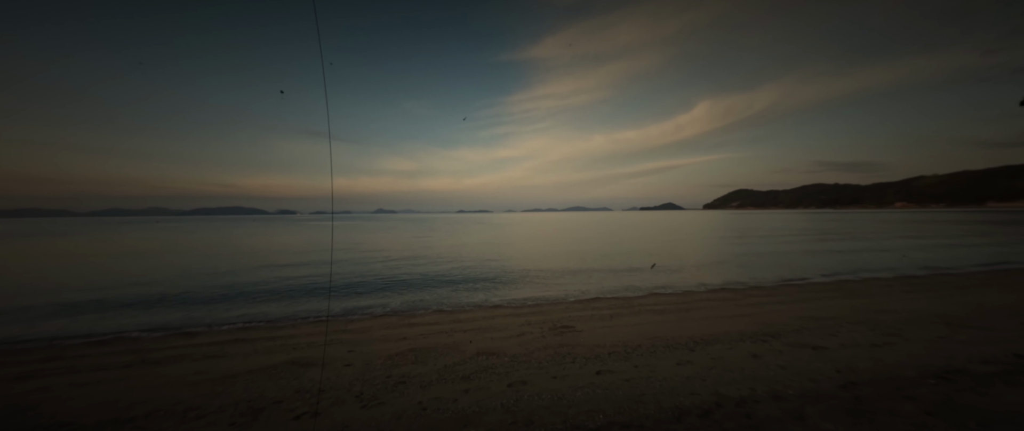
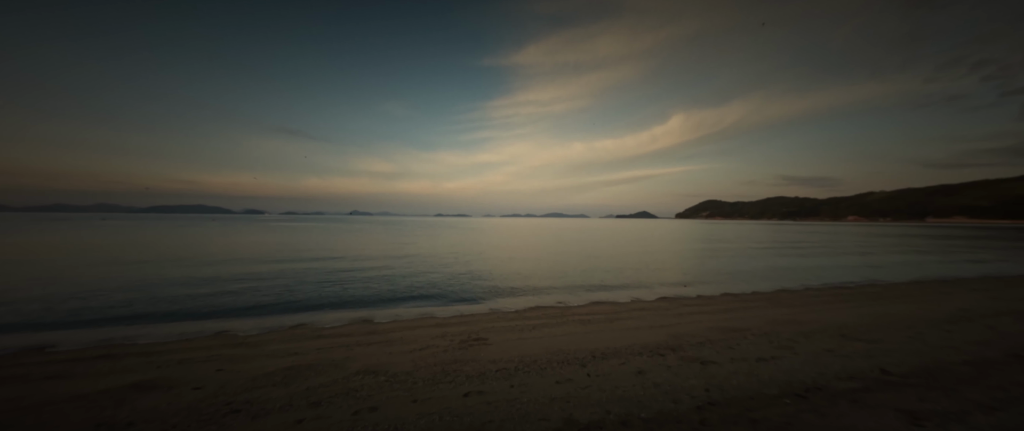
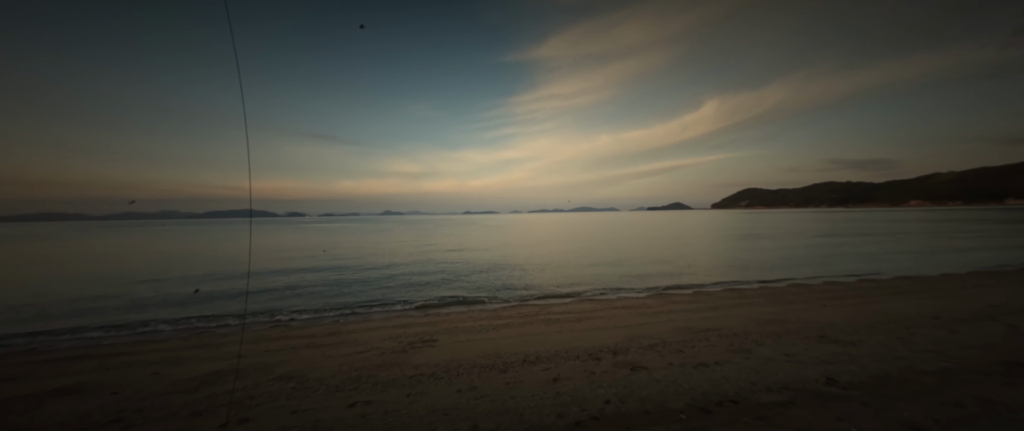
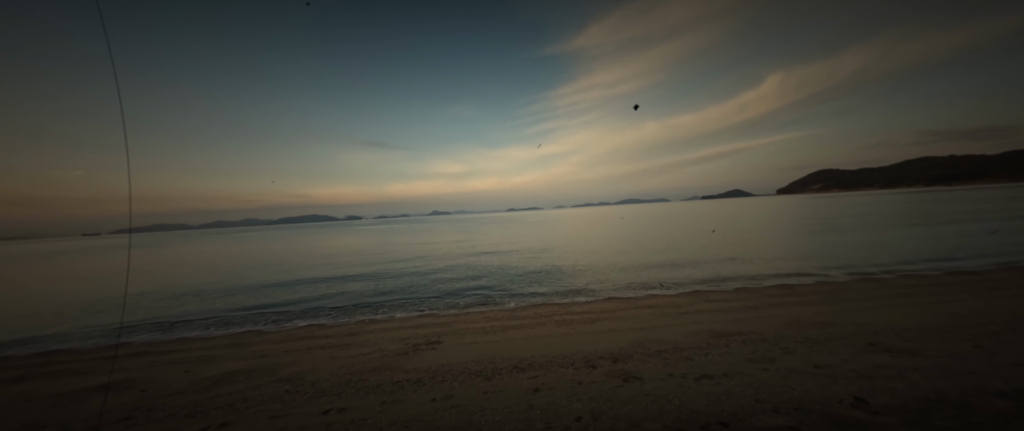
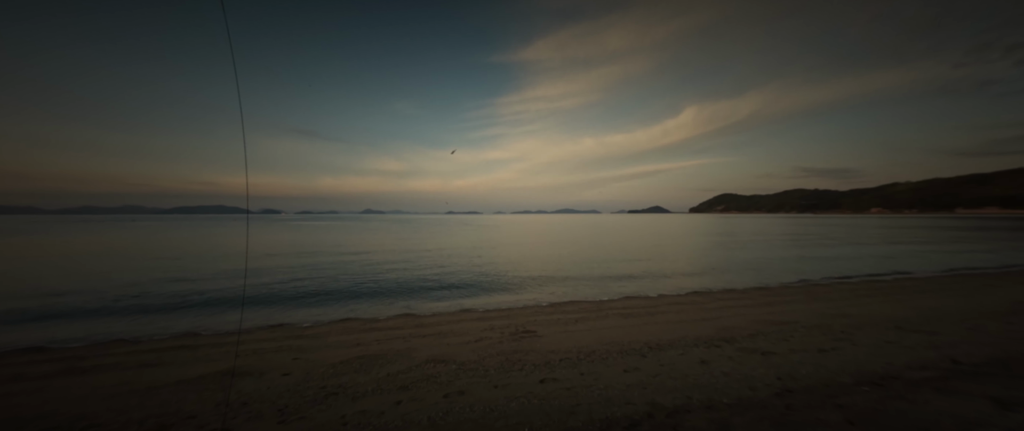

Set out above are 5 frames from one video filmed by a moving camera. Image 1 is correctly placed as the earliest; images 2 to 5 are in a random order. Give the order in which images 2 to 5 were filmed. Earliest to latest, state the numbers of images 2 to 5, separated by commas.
5, 2, 3, 4
